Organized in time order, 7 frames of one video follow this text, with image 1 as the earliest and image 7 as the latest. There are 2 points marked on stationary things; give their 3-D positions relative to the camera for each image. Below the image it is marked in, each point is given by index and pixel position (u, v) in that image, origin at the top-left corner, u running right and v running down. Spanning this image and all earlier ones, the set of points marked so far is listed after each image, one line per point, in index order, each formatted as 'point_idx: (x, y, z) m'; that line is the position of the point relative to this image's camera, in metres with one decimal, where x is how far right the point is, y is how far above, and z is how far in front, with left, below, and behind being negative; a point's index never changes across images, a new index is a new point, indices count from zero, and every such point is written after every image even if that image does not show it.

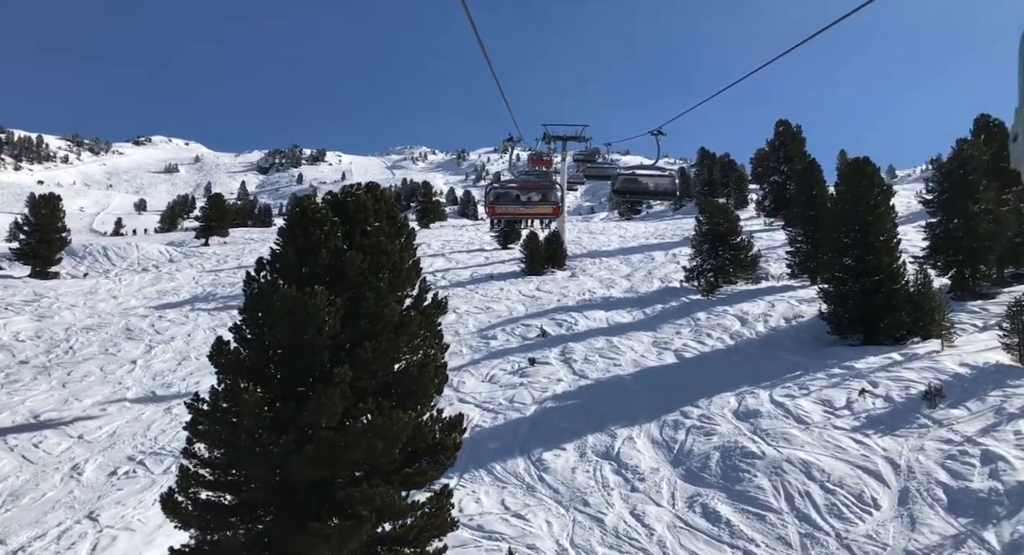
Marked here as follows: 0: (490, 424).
0: (-0.5, -3.3, +15.1) m
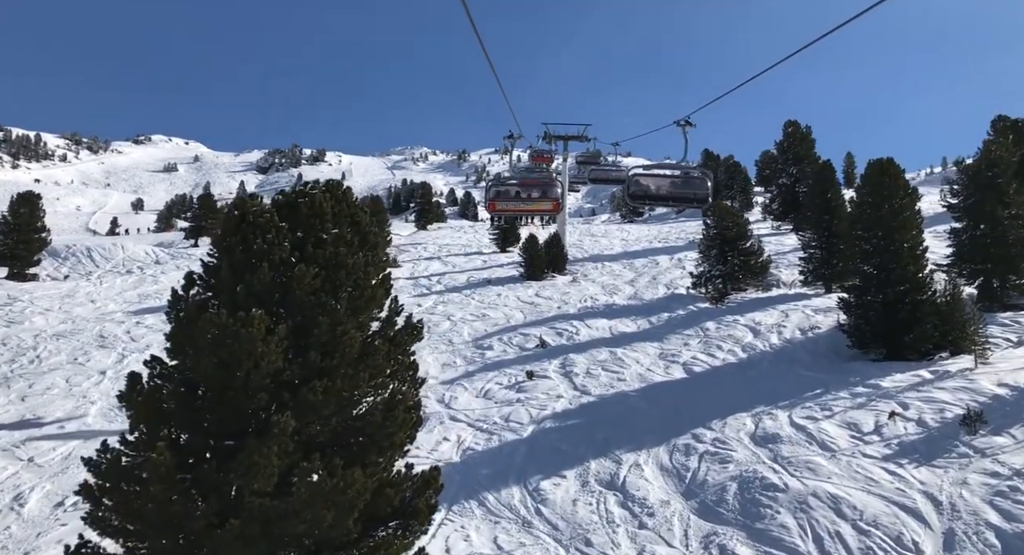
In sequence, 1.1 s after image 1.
0: (-0.6, -3.4, +13.8) m
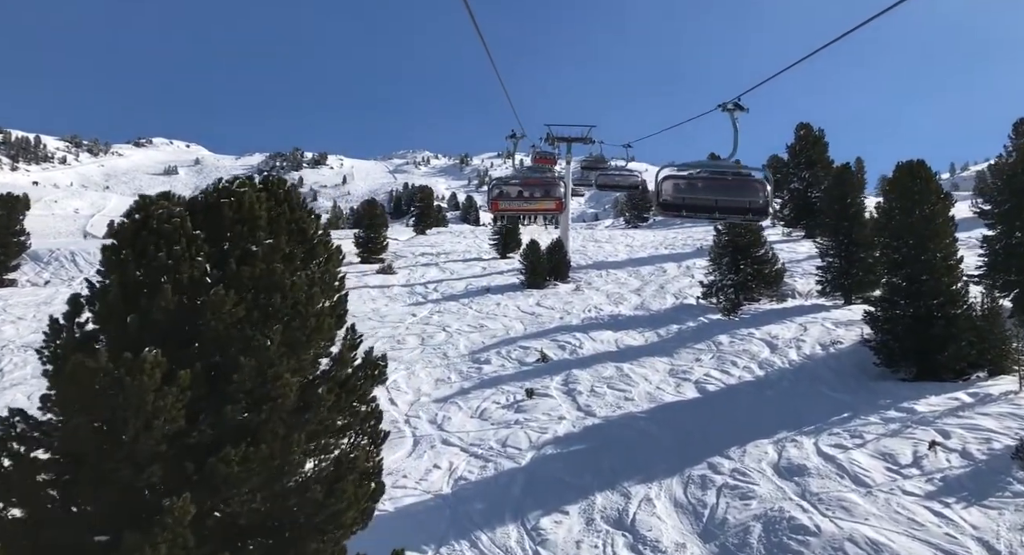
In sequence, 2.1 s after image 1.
0: (-0.6, -3.7, +12.5) m
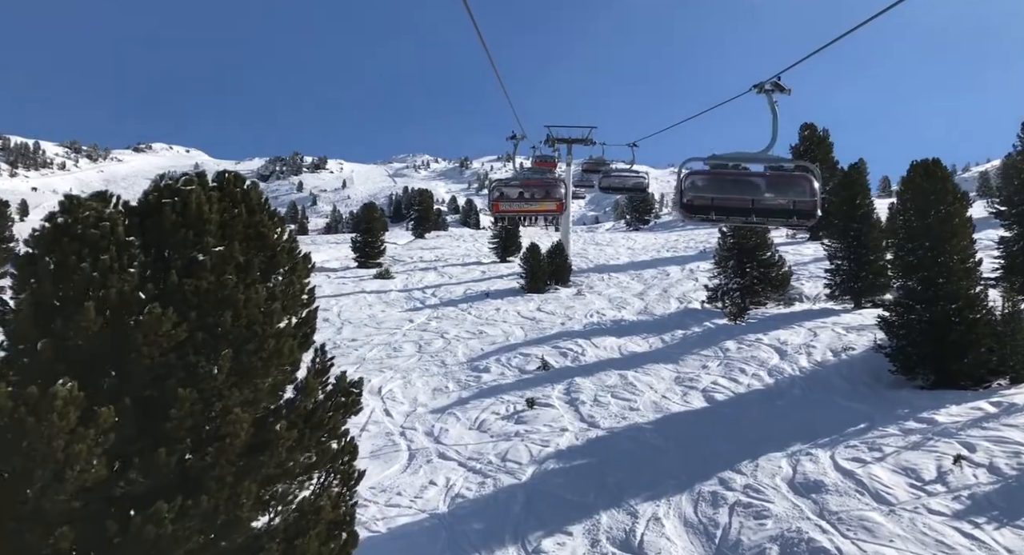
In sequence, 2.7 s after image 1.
0: (-0.7, -3.8, +11.9) m
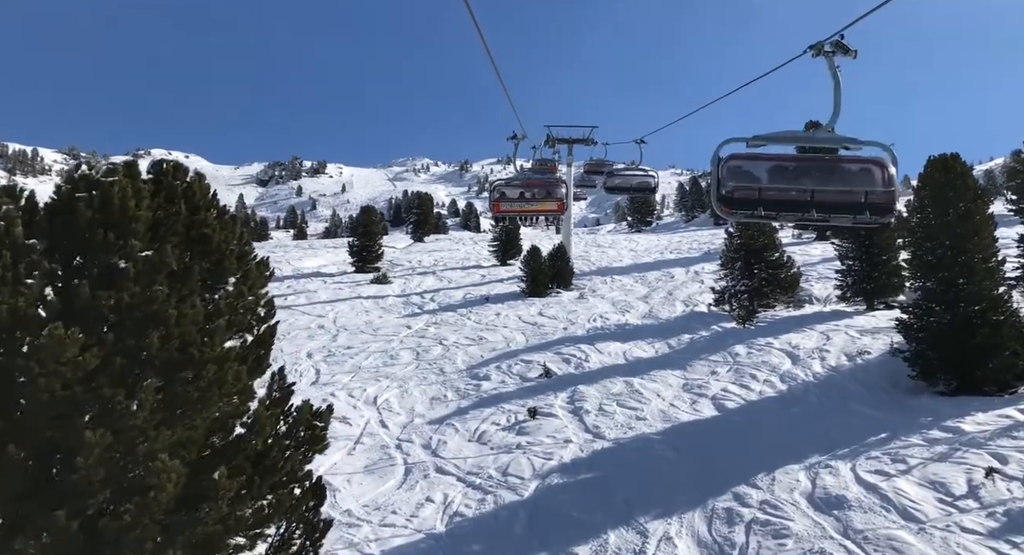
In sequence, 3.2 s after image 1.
0: (-0.6, -3.8, +11.2) m
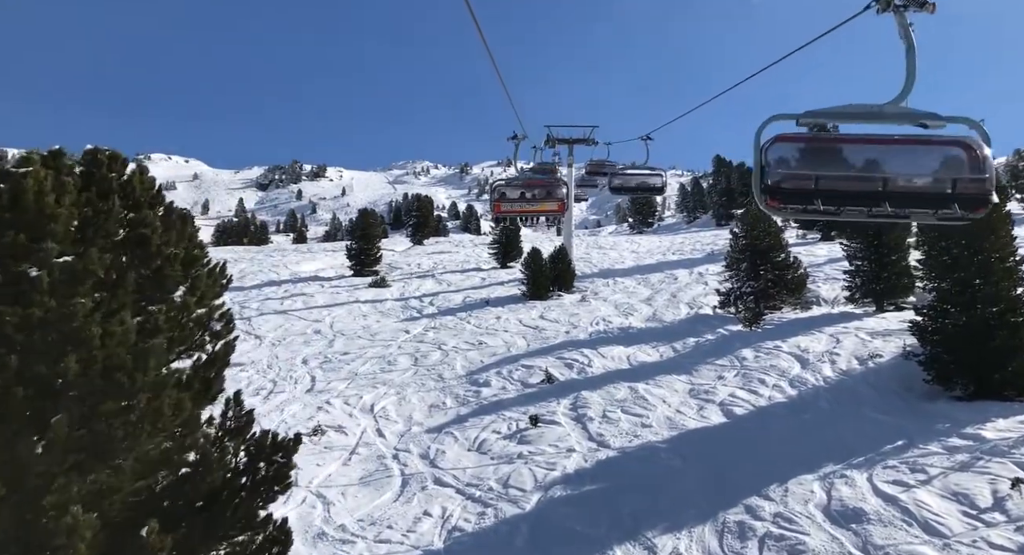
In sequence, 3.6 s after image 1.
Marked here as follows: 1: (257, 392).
0: (-0.6, -3.9, +10.7) m
1: (-6.3, -2.8, +16.8) m
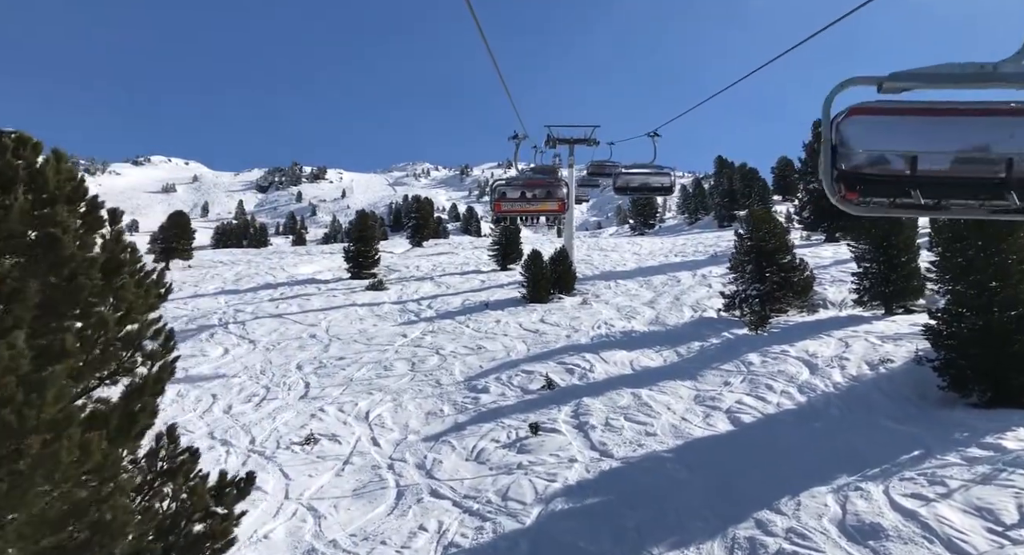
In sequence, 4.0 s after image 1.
0: (-0.6, -4.0, +10.2) m
1: (-6.3, -2.9, +16.3) m
